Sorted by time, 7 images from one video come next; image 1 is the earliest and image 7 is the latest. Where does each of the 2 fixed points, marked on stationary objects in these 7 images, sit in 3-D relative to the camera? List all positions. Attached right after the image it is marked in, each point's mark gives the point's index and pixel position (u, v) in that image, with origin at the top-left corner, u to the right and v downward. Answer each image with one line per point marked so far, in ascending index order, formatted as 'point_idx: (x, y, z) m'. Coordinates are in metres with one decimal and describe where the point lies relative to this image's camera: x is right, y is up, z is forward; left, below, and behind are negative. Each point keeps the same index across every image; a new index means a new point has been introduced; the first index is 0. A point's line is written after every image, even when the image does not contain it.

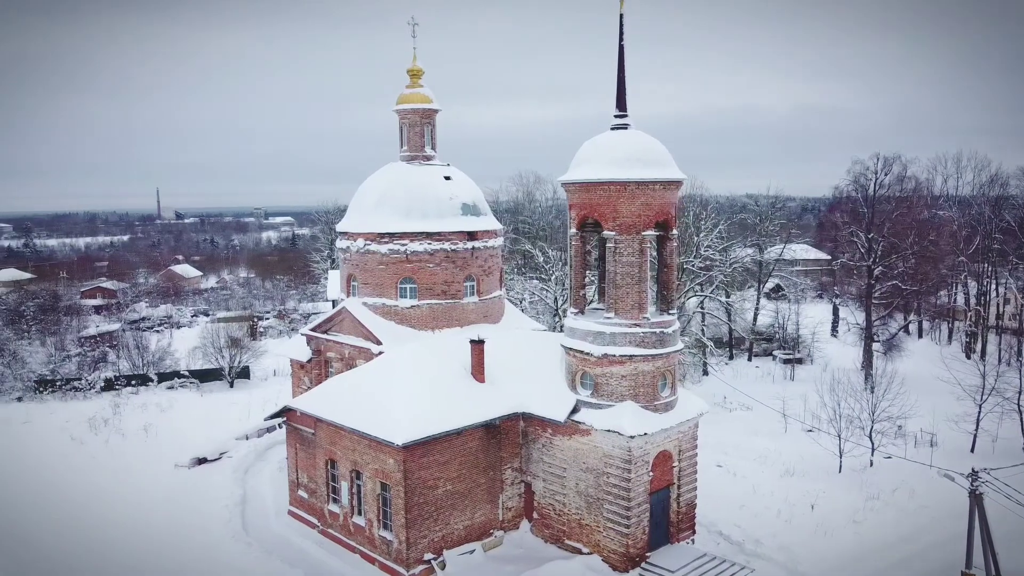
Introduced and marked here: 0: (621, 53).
0: (+2.2, +4.8, +13.0) m
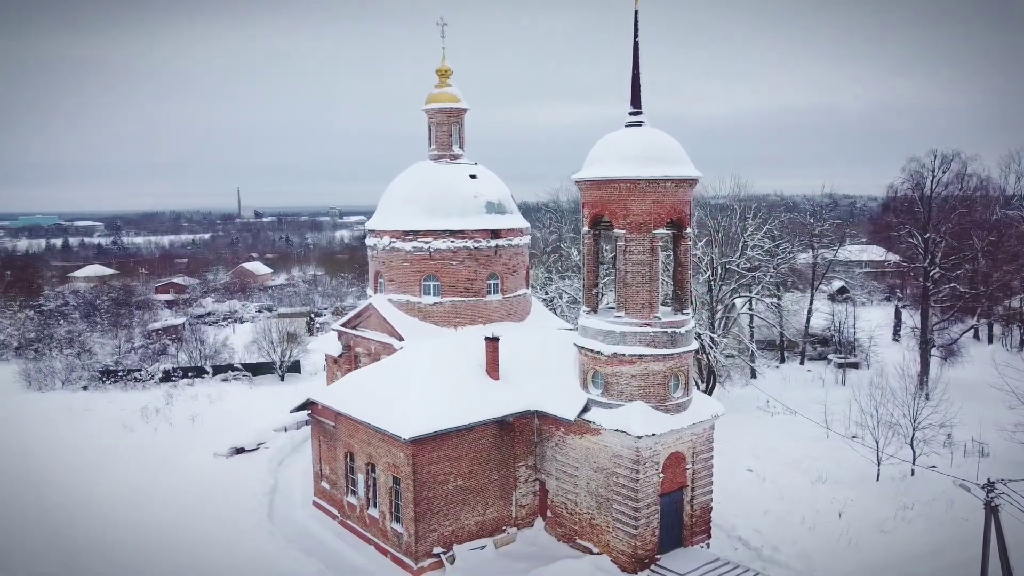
0: (+2.5, +4.9, +12.8) m
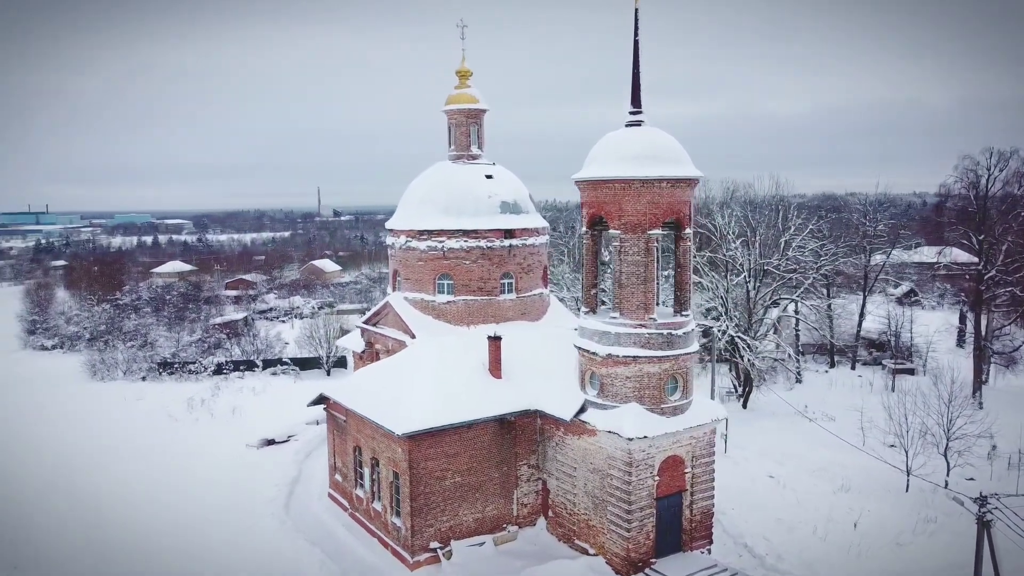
0: (+2.5, +4.8, +12.7) m
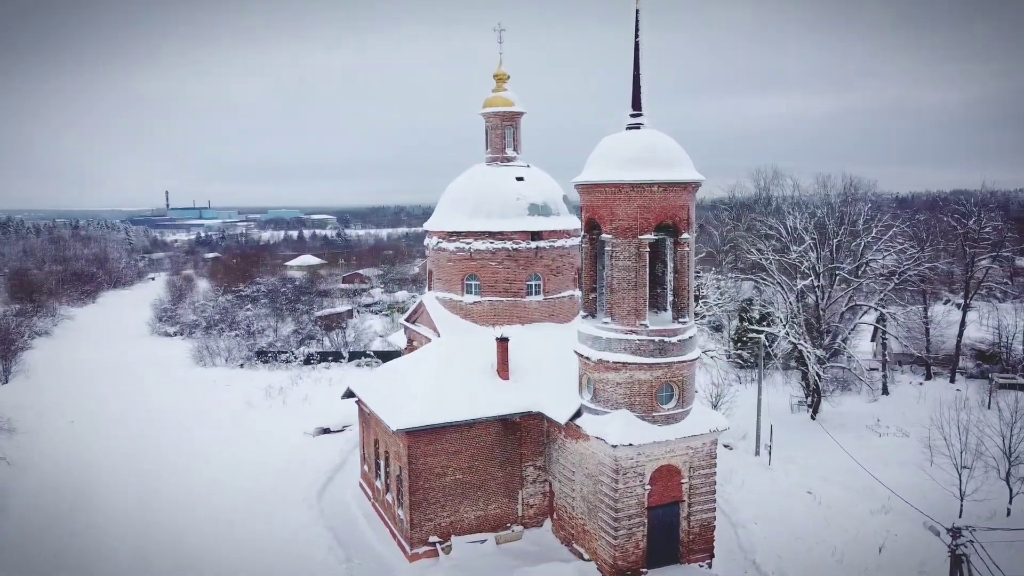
0: (+2.5, +4.7, +12.5) m
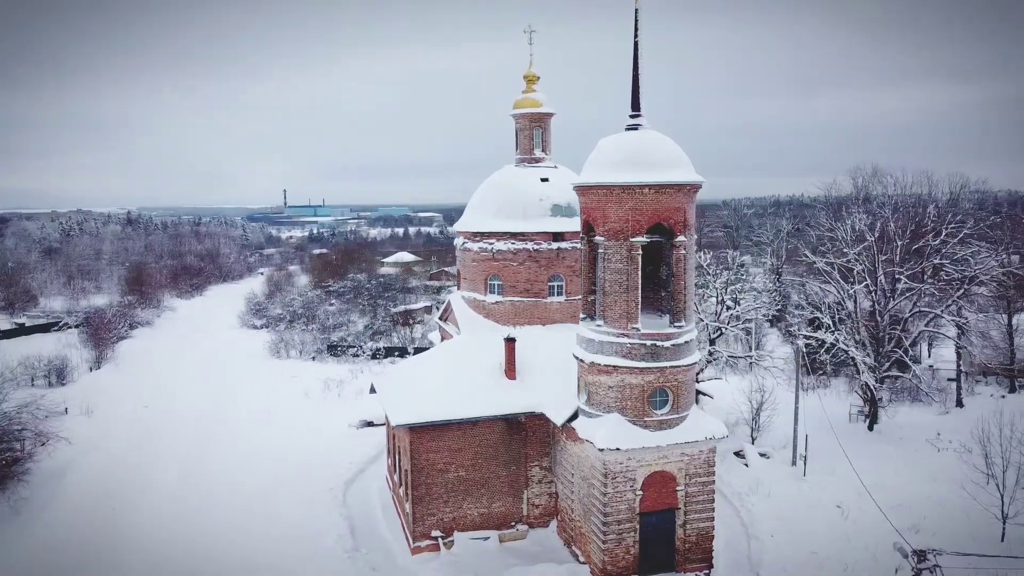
0: (+2.5, +4.7, +12.4) m
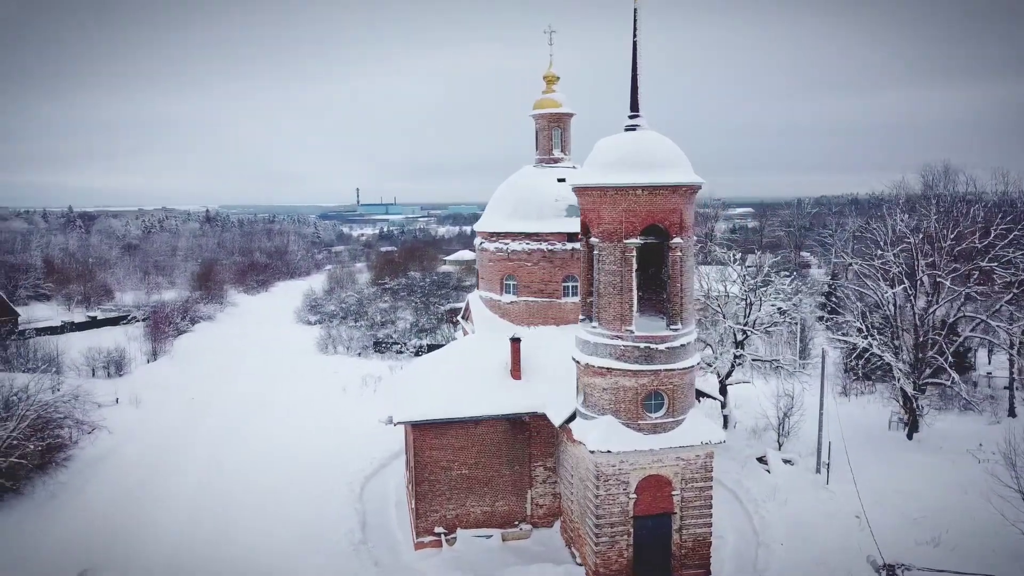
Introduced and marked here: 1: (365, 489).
0: (+2.4, +4.6, +12.3) m
1: (-4.5, -6.0, +18.9) m
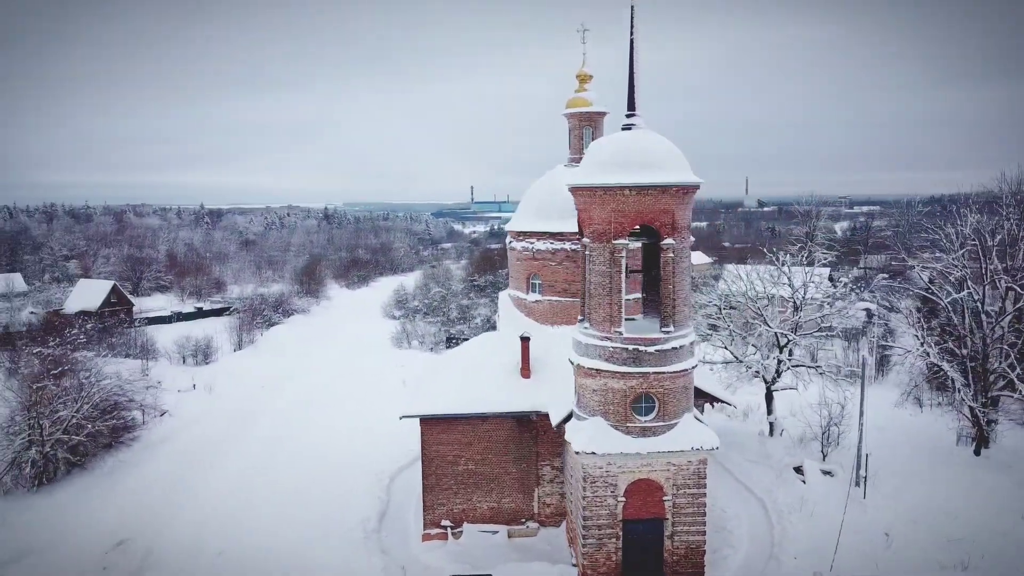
0: (+2.3, +4.6, +12.1) m
1: (-3.8, -6.0, +19.6) m
